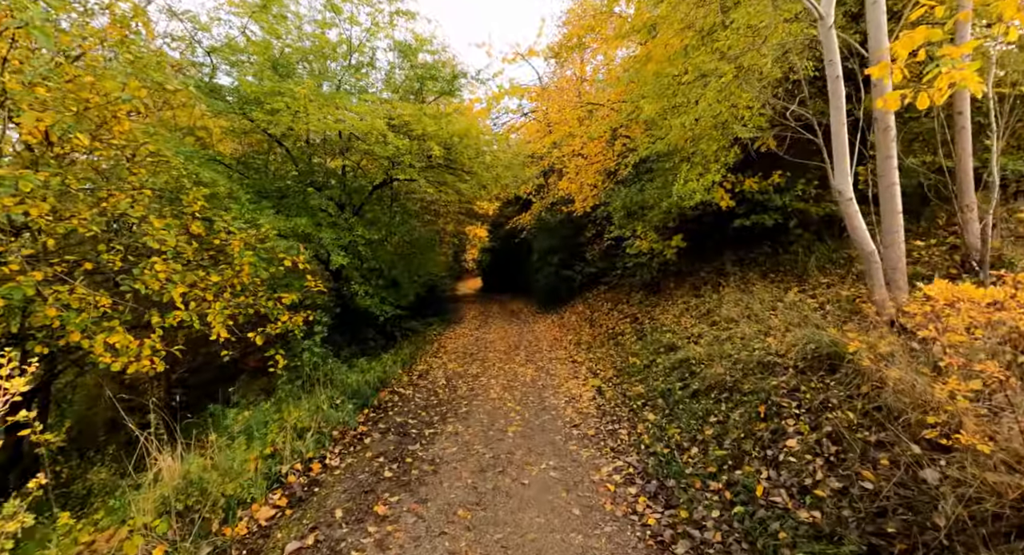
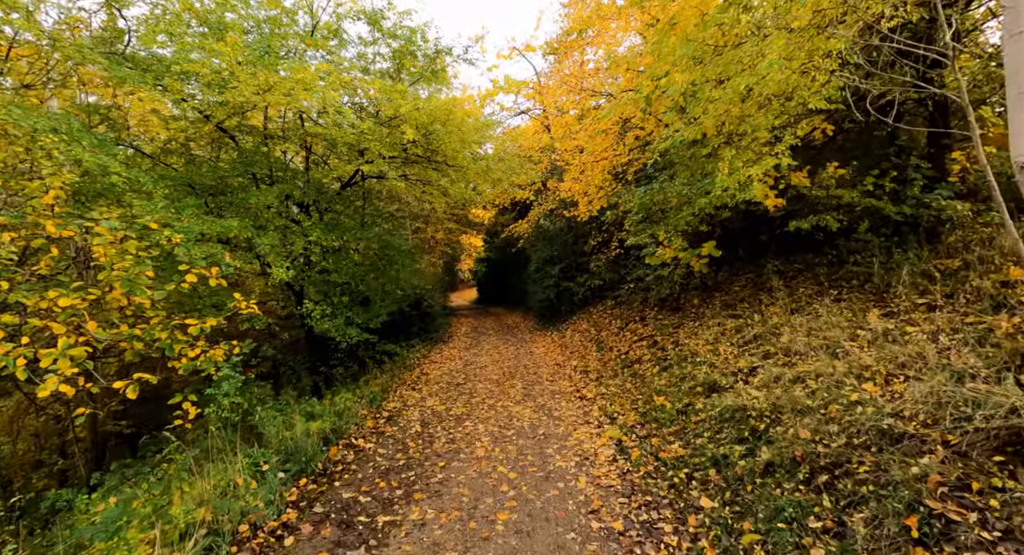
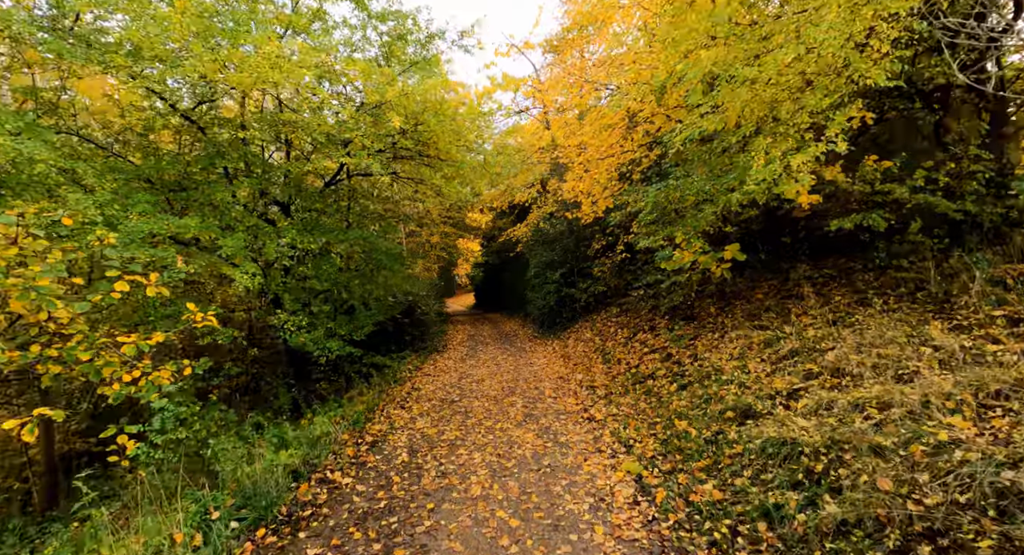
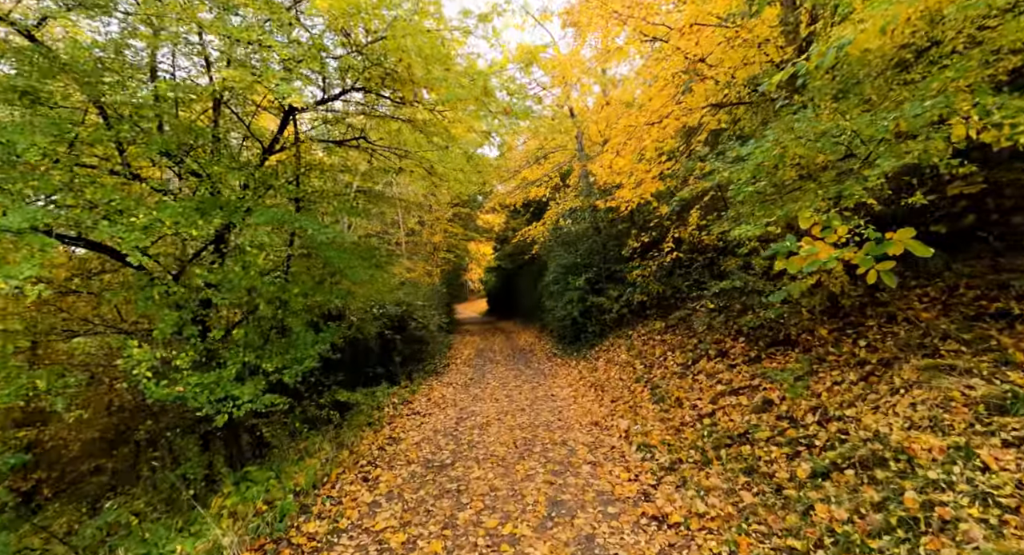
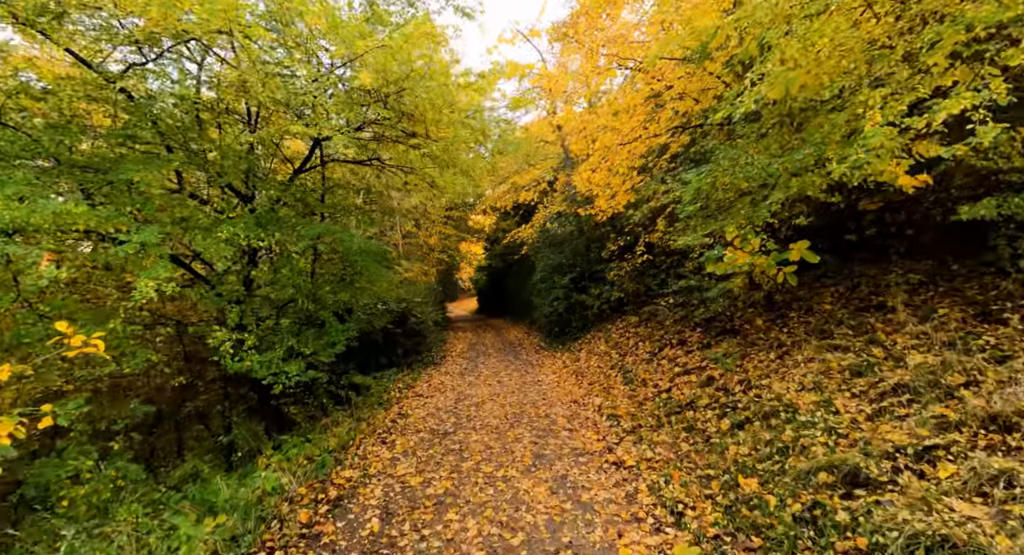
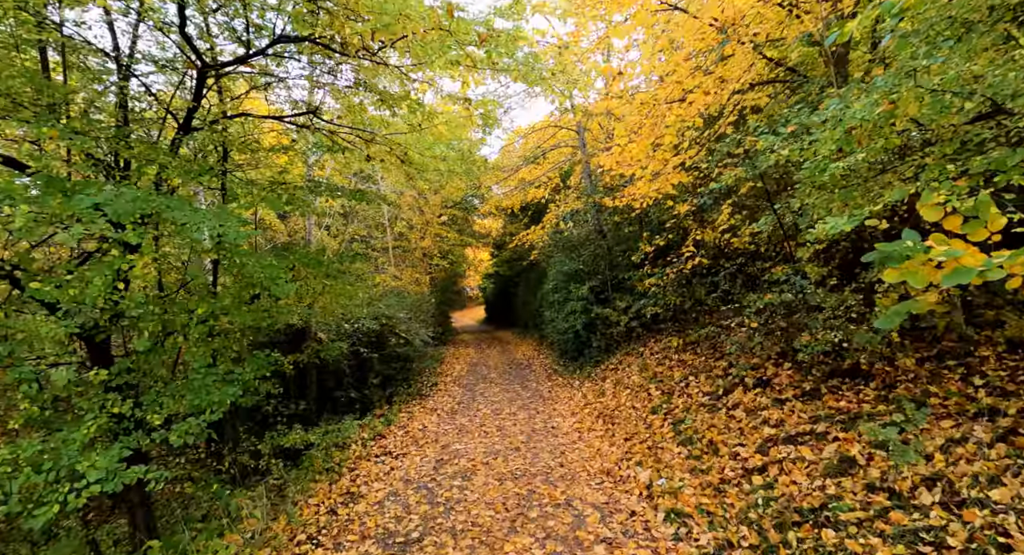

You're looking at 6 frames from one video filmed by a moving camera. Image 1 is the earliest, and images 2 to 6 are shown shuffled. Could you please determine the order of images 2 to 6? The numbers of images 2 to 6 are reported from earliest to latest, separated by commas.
2, 3, 5, 4, 6
